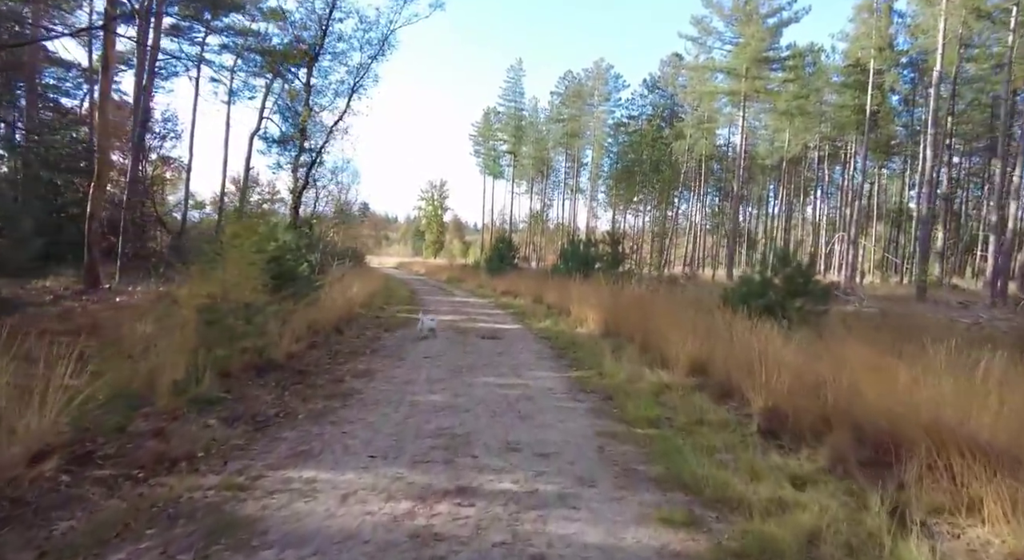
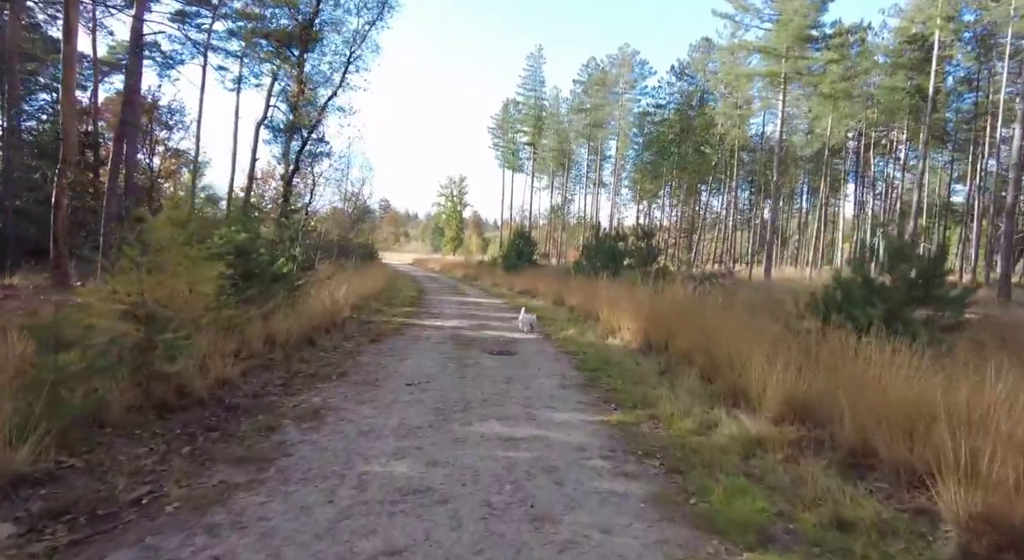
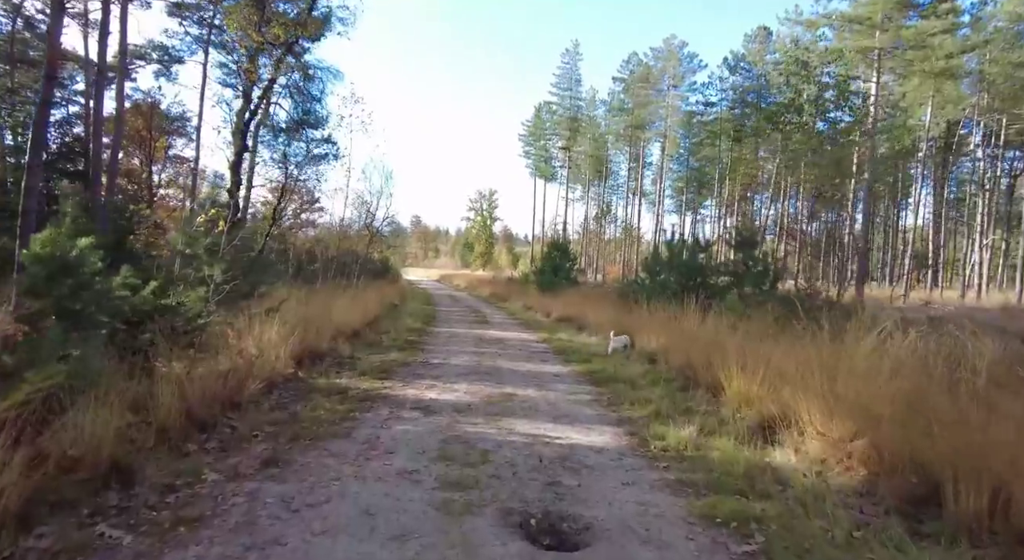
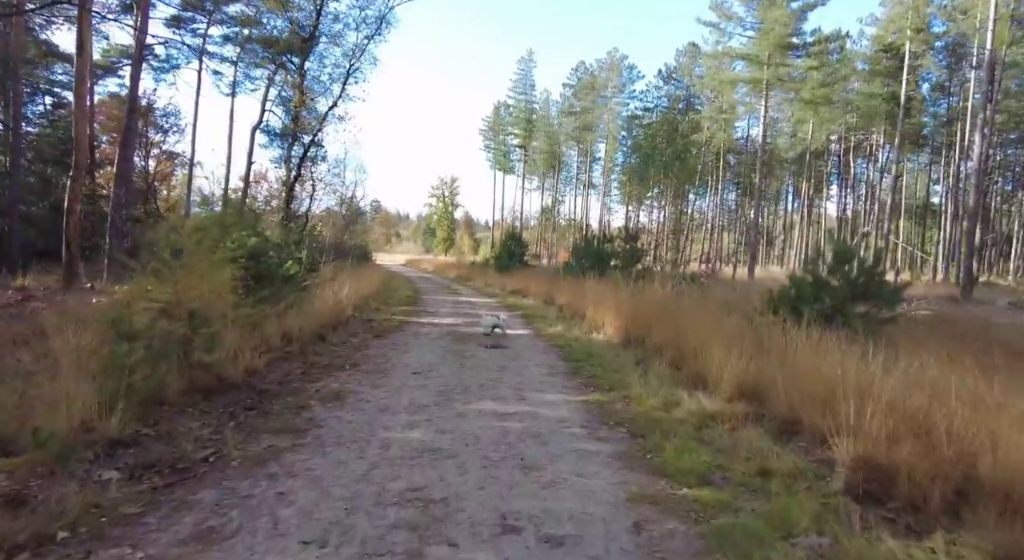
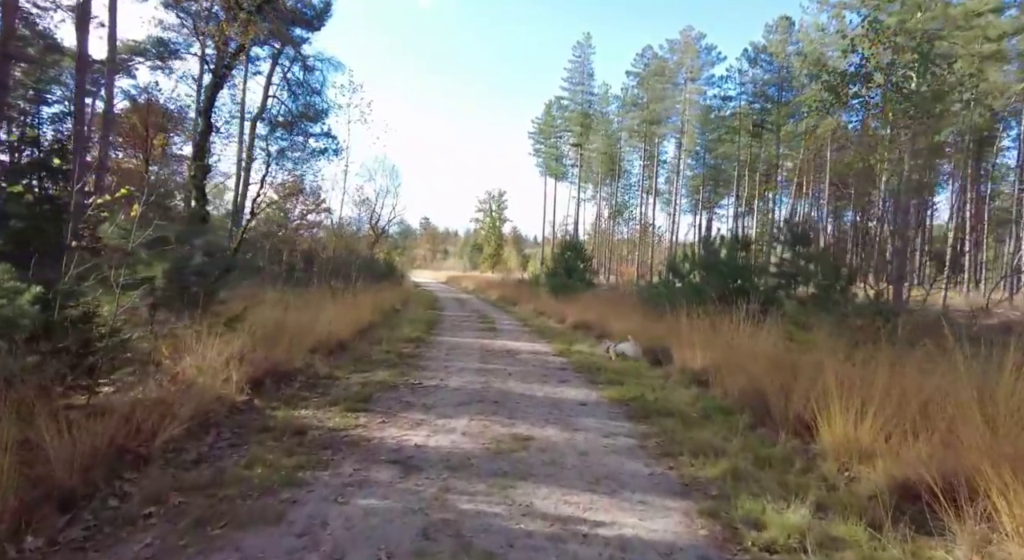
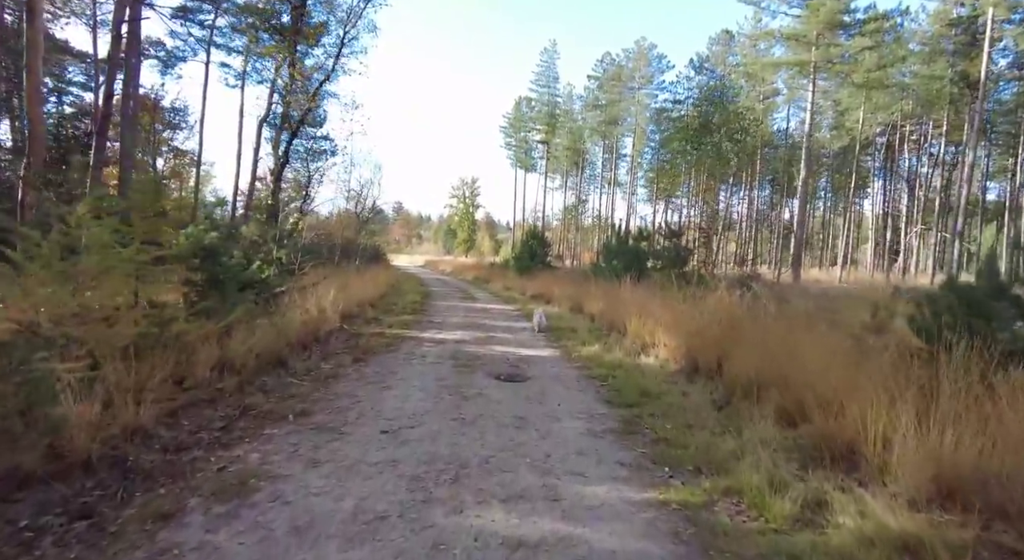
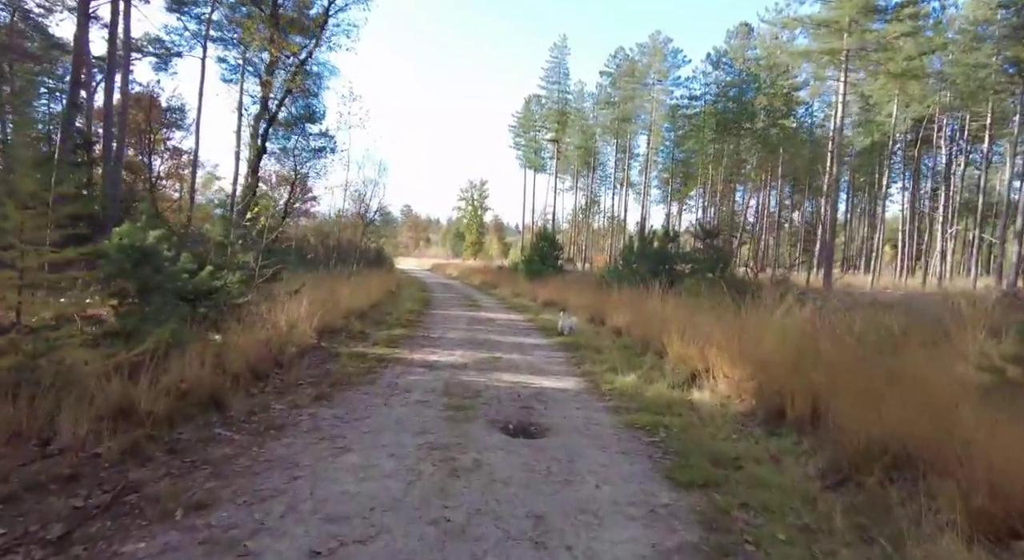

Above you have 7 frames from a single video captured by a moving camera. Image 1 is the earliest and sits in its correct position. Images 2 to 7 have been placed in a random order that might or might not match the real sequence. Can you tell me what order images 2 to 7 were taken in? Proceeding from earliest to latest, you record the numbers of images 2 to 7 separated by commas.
4, 2, 6, 7, 3, 5
